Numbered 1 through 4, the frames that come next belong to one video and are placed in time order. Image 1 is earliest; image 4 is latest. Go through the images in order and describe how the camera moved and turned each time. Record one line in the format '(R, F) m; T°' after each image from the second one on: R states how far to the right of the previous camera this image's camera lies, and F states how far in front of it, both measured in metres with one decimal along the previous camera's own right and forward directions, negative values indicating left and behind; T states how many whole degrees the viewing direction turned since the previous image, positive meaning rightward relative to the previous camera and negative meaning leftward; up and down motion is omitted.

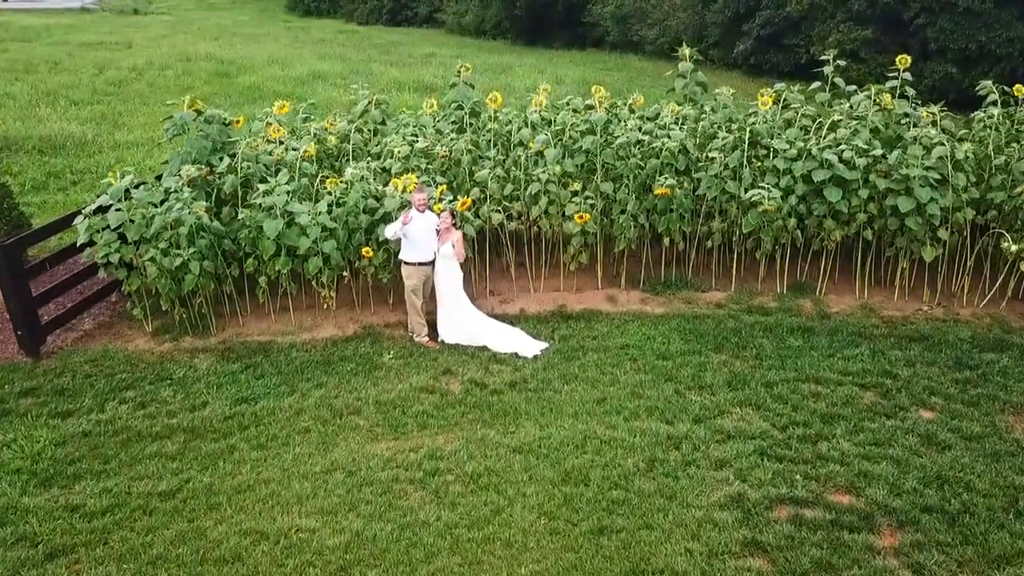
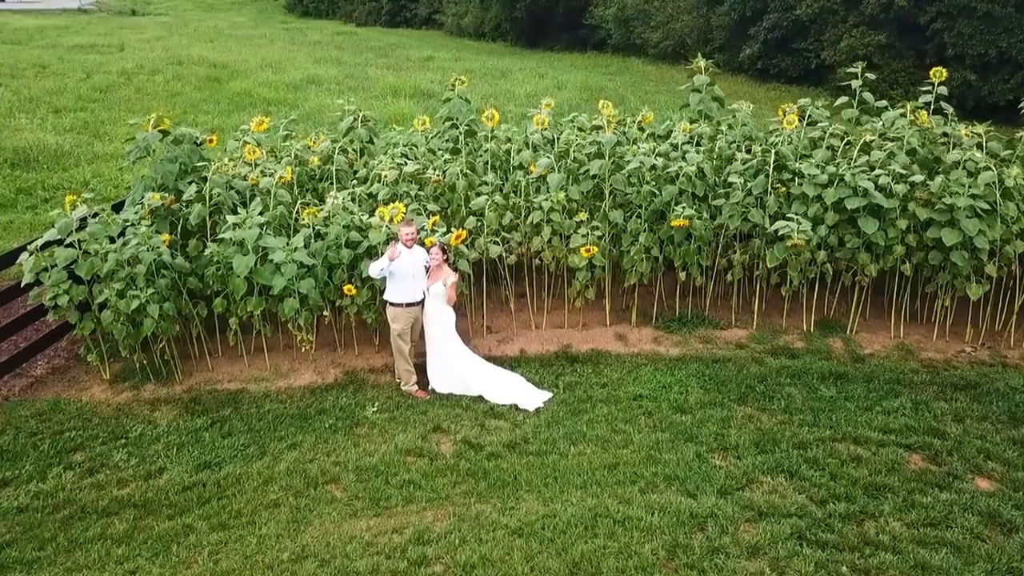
(0.0, +0.6) m; 0°
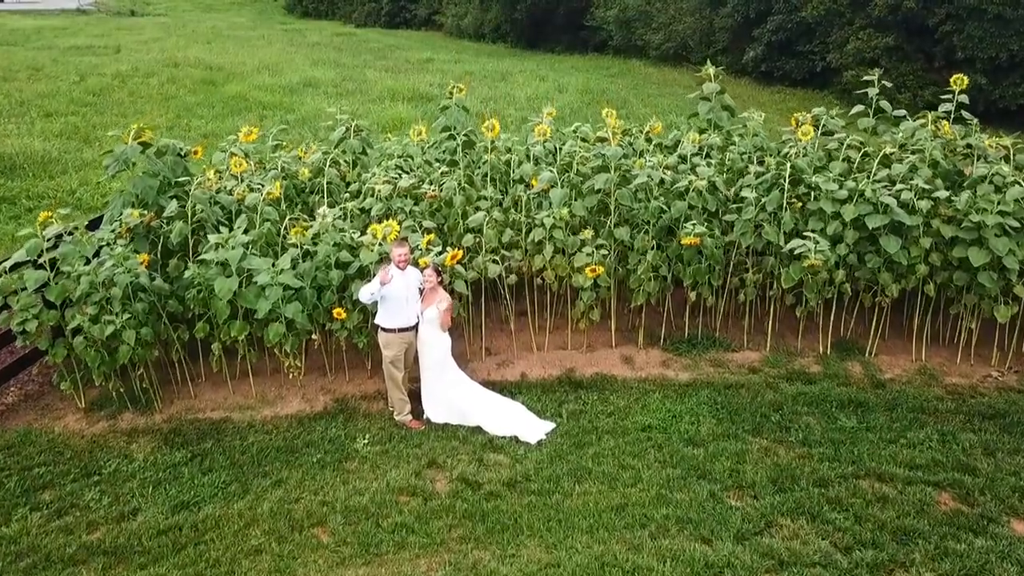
(0.0, +0.3) m; 0°
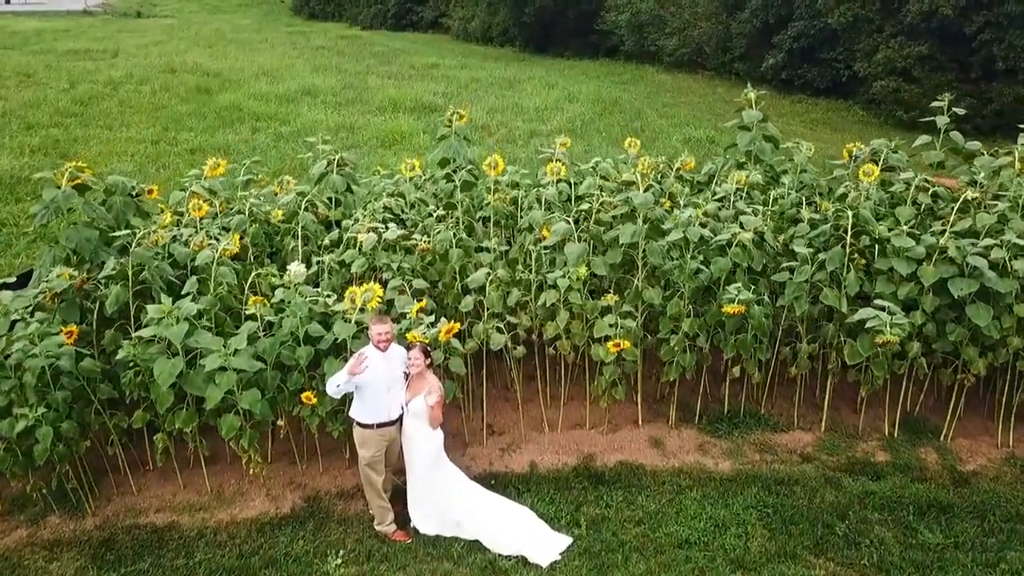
(0.0, +0.8) m; 0°
